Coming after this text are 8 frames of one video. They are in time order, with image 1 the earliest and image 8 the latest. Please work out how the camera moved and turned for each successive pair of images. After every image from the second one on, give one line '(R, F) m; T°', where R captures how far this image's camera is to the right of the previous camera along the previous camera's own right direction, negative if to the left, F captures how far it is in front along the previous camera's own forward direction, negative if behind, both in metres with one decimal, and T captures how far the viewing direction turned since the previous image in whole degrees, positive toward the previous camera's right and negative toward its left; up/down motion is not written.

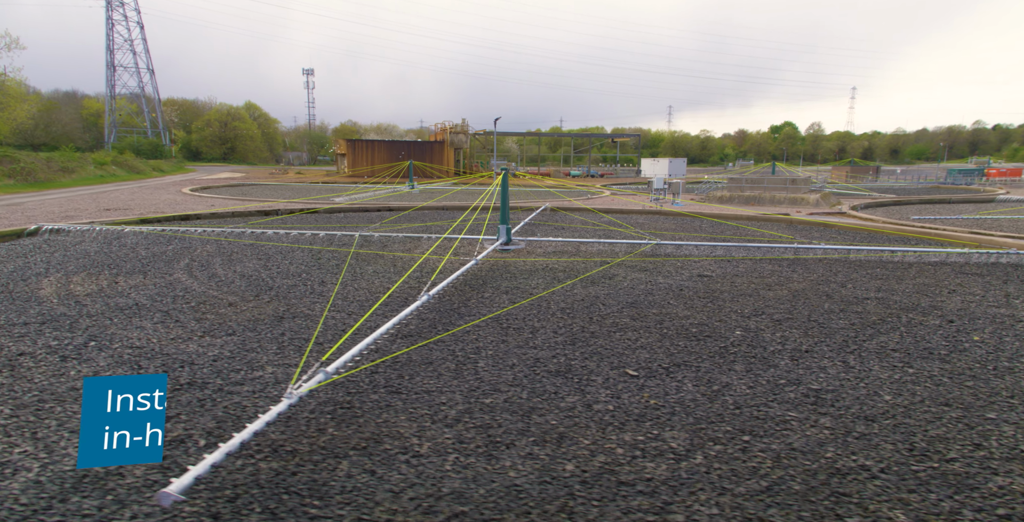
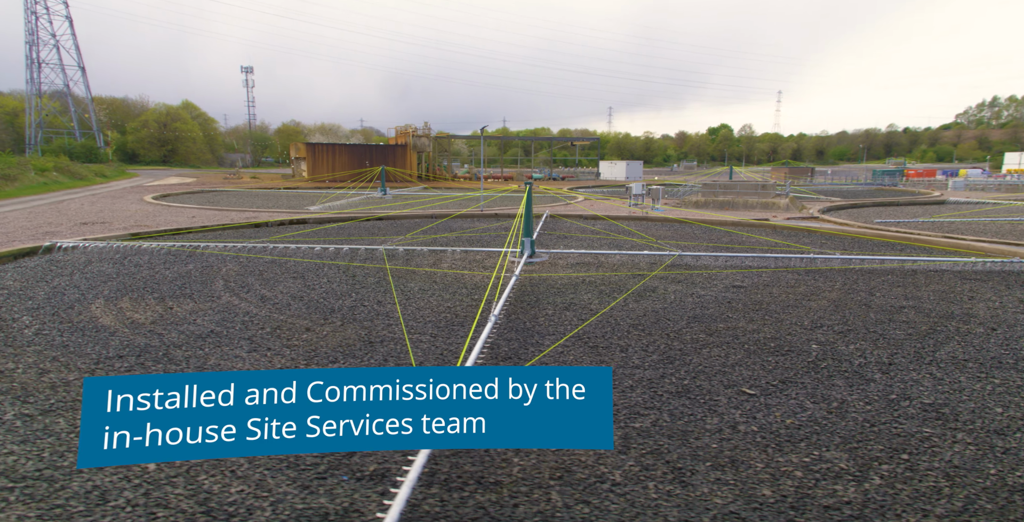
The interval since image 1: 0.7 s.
(-1.4, 0.0) m; +4°
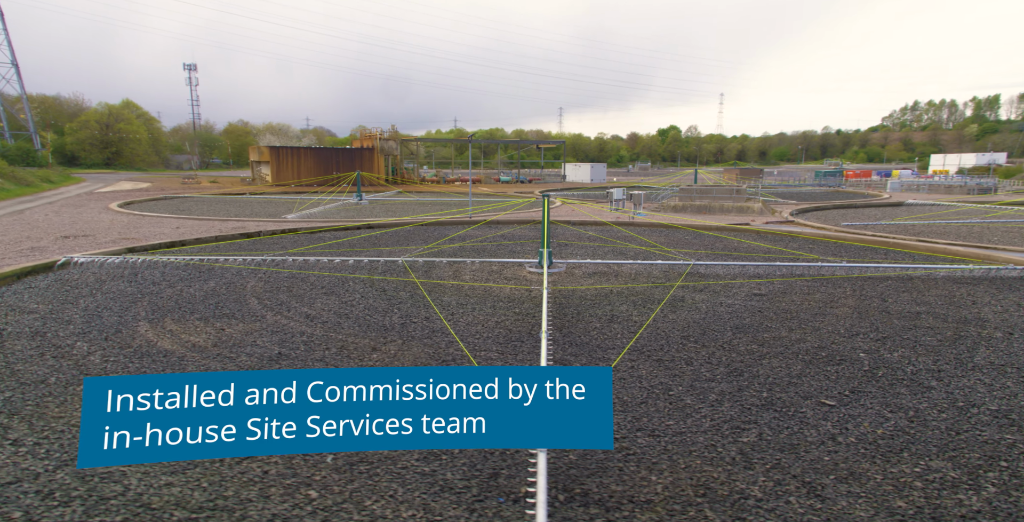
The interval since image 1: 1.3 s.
(-1.1, -0.1) m; +4°
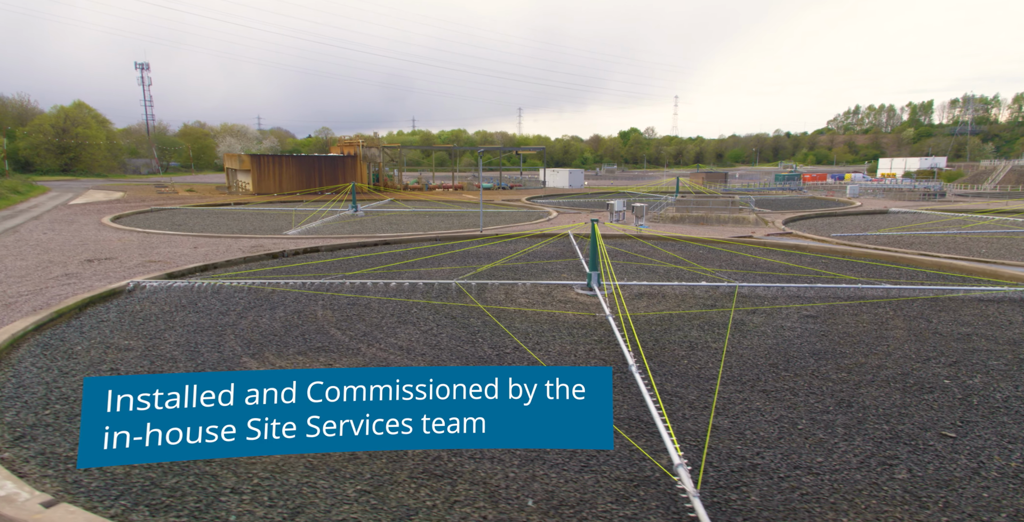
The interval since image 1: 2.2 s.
(-1.6, -0.1) m; +3°
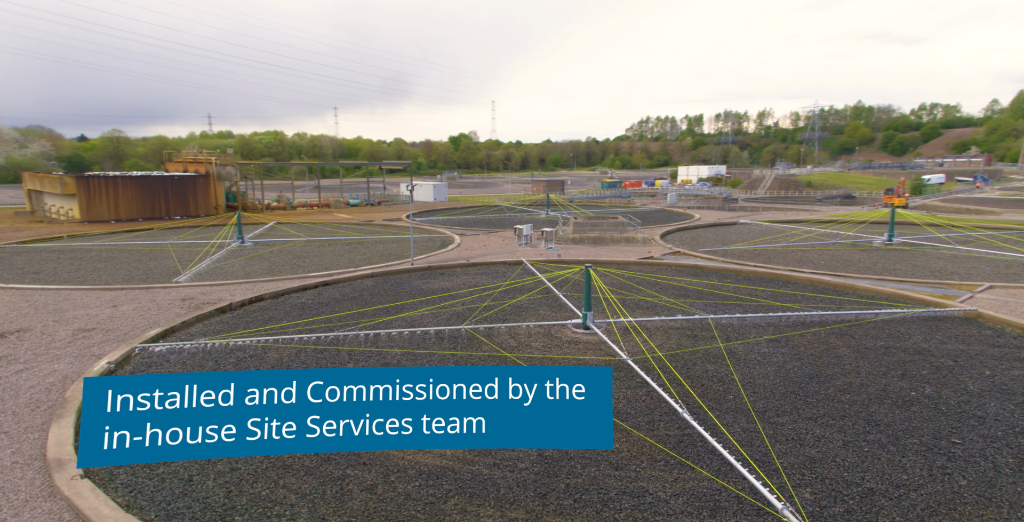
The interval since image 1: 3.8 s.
(-3.2, -0.2) m; +15°
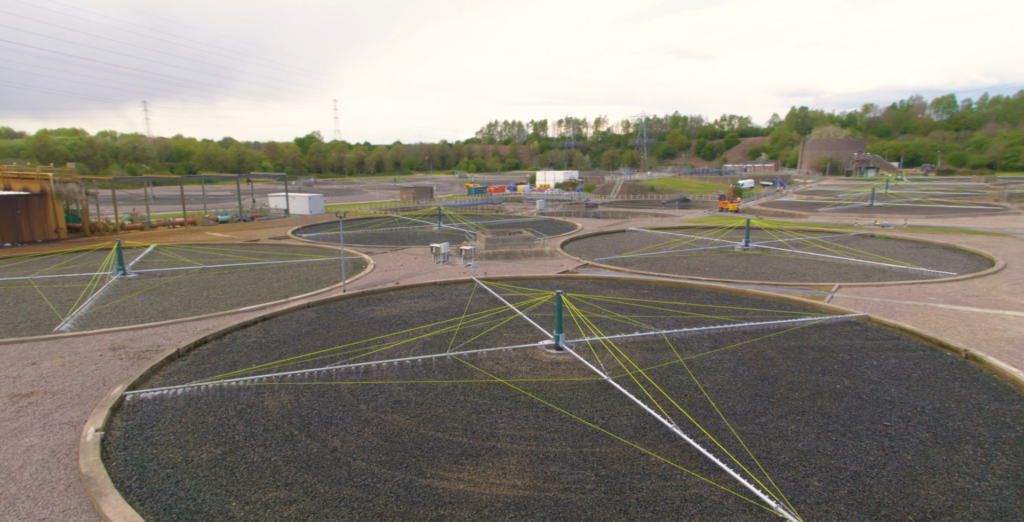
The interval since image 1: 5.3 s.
(-2.4, -0.5) m; +13°
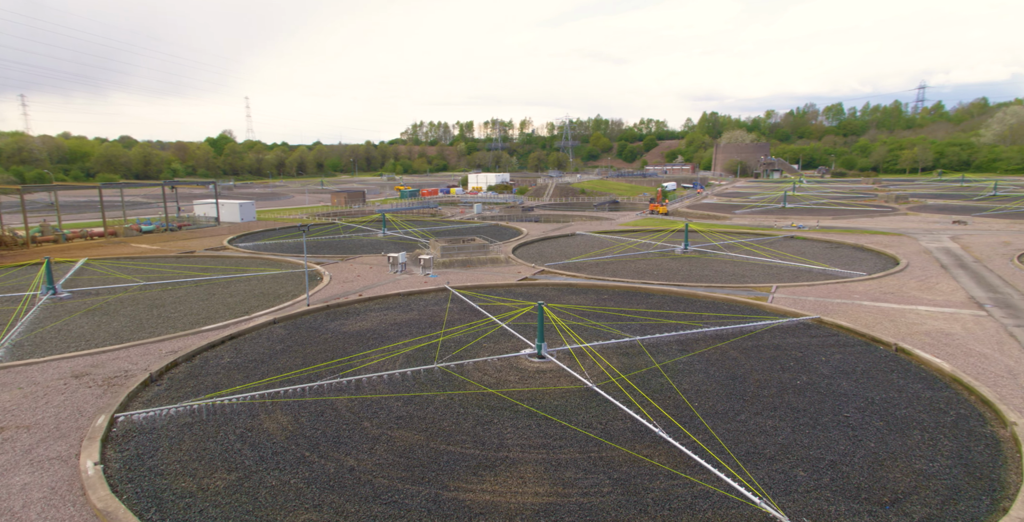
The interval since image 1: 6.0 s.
(-1.1, -0.4) m; +6°
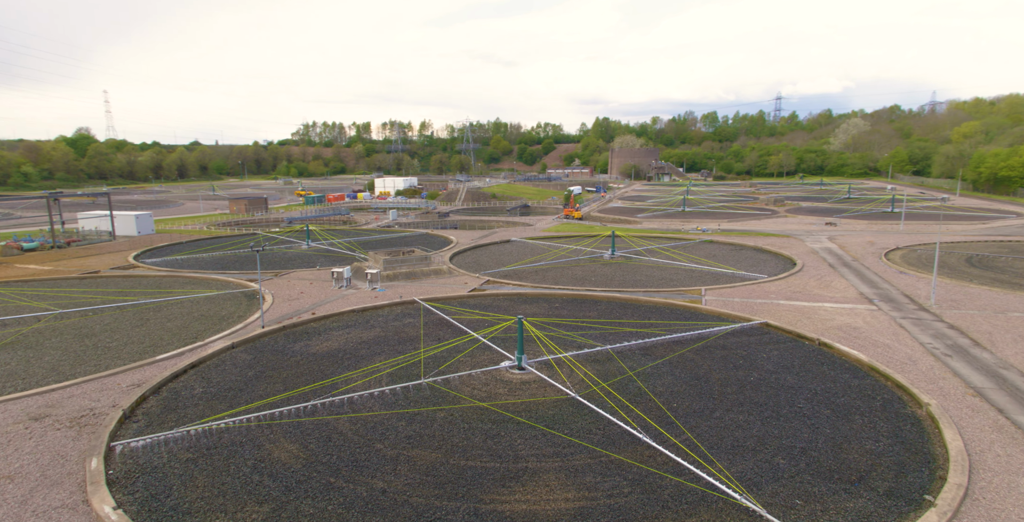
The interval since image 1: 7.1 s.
(-1.7, -0.6) m; +9°
